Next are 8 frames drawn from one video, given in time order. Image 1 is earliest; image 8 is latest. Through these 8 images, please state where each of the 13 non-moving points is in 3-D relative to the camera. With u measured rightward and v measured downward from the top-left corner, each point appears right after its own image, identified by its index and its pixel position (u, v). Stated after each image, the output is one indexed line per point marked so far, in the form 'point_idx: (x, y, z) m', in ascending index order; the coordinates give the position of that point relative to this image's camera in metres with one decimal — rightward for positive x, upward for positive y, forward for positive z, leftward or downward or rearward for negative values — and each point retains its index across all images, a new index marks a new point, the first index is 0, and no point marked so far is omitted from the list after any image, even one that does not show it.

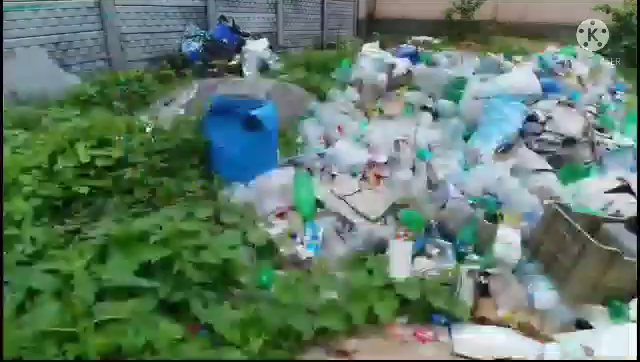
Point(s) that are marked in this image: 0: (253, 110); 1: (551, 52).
0: (-0.5, +0.5, +3.7) m
1: (+2.7, +1.5, +6.1) m
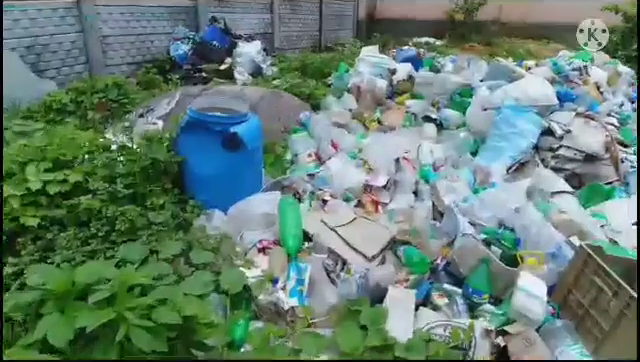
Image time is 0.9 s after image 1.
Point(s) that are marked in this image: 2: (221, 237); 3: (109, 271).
0: (-0.5, +0.3, +3.2) m
1: (+2.6, +1.3, +5.6) m
2: (-0.6, -0.3, +3.0) m
3: (-0.9, -0.4, +2.2) m
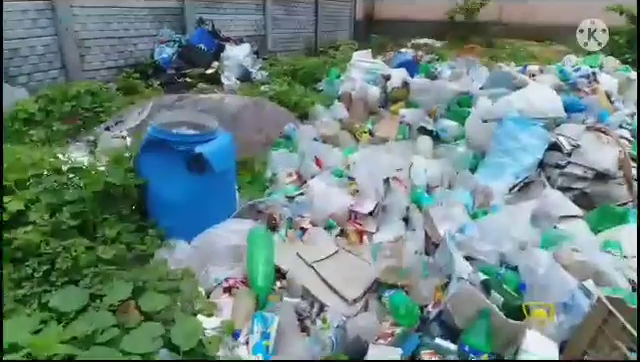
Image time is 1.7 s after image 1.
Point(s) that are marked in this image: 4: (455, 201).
0: (-0.7, +0.2, +2.9) m
1: (+2.5, +1.2, +5.2) m
2: (-0.7, -0.5, +2.6) m
3: (-1.0, -0.5, +1.8) m
4: (+0.8, -0.1, +3.1) m
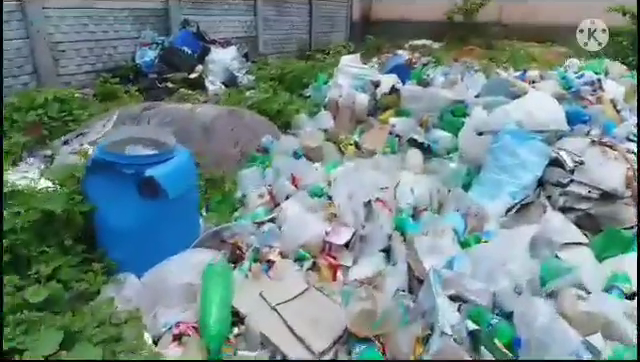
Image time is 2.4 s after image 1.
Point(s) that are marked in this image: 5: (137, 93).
0: (-0.8, +0.1, +2.5) m
1: (+2.4, +1.1, +4.9) m
2: (-0.8, -0.6, +2.3) m
3: (-1.2, -0.7, +1.5) m
4: (+0.7, -0.2, +2.8) m
5: (-2.2, +1.0, +6.2) m
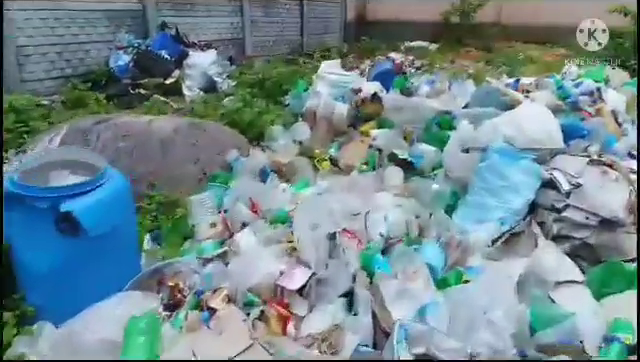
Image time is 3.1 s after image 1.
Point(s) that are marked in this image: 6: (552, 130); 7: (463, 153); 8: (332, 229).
0: (-1.0, -0.1, +2.1) m
1: (+2.2, +0.9, +4.5) m
2: (-1.0, -0.7, +1.9) m
3: (-1.4, -0.8, +1.1) m
4: (+0.5, -0.4, +2.4) m
5: (-2.4, +0.9, +5.8) m
6: (+1.4, +0.3, +3.3) m
7: (+0.9, +0.2, +3.4) m
8: (+0.1, -0.2, +2.7) m
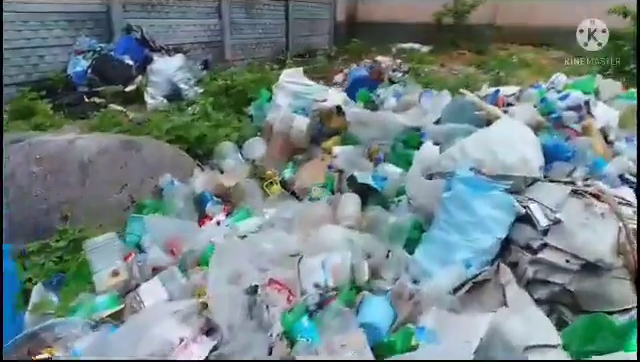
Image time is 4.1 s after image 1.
0: (-1.3, -0.2, +1.7) m
1: (+1.9, +0.7, +4.1) m
2: (-1.4, -0.9, +1.5) m
3: (-1.7, -1.0, +0.7) m
4: (+0.1, -0.6, +2.0) m
5: (-2.7, +0.7, +5.4) m
6: (+1.1, +0.1, +2.8) m
7: (+0.6, 0.0, +2.9) m
8: (-0.3, -0.4, +2.2) m
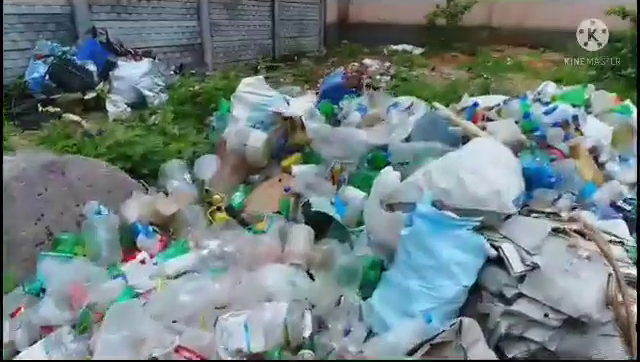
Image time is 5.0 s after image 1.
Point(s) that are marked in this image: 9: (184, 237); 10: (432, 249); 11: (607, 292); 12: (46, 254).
0: (-1.6, -0.4, +1.3) m
1: (+1.6, +0.6, +3.7) m
2: (-1.6, -1.1, +1.1) m
3: (-2.0, -1.1, +0.3) m
4: (-0.1, -0.7, +1.6) m
5: (-3.0, +0.6, +5.0) m
6: (+0.8, 0.0, +2.4) m
7: (+0.3, -0.1, +2.5) m
8: (-0.5, -0.6, +1.8) m
9: (-0.7, -0.3, +2.9) m
10: (+0.5, -0.3, +2.2) m
11: (+1.2, -0.4, +2.1) m
12: (-1.3, -0.4, +2.4) m
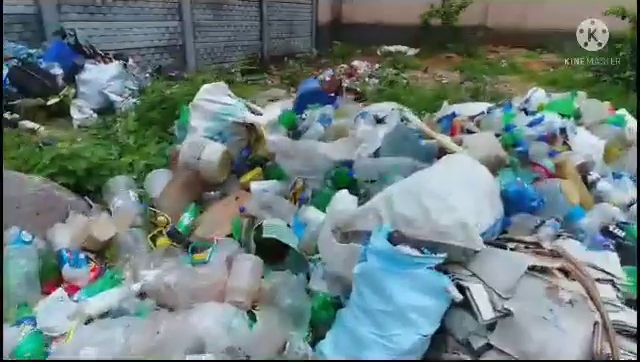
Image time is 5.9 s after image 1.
0: (-1.9, -0.5, +1.0) m
1: (+1.4, +0.5, +3.3) m
2: (-1.9, -1.2, +0.7) m
3: (-2.2, -1.2, 0.0) m
4: (-0.4, -0.8, +1.2) m
5: (-3.2, +0.5, +4.7) m
6: (+0.6, -0.1, +2.1) m
7: (+0.1, -0.2, +2.2) m
8: (-0.8, -0.7, +1.5) m
9: (-0.9, -0.4, +2.5) m
10: (+0.2, -0.4, +1.9) m
11: (+0.9, -0.6, +1.8) m
12: (-1.5, -0.5, +2.1) m
